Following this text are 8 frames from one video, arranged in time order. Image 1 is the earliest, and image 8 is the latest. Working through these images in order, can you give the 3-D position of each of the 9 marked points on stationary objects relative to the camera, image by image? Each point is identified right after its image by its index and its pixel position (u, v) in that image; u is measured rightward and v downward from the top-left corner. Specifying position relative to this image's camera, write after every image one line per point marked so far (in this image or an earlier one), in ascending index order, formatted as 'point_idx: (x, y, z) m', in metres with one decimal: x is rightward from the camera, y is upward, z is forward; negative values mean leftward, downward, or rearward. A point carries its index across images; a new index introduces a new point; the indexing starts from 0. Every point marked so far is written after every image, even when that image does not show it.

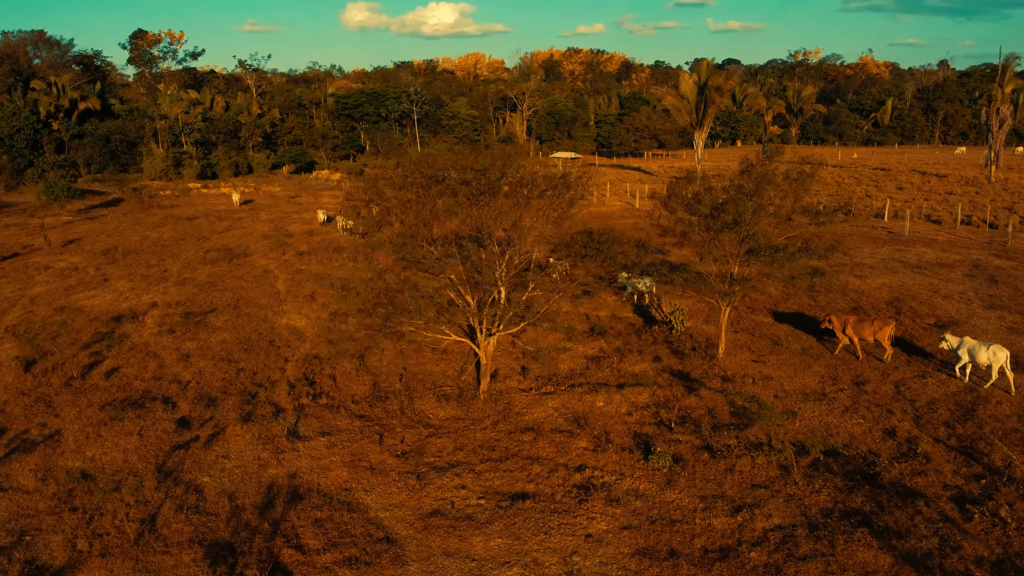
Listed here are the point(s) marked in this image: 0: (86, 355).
0: (-8.3, -1.3, +15.6) m
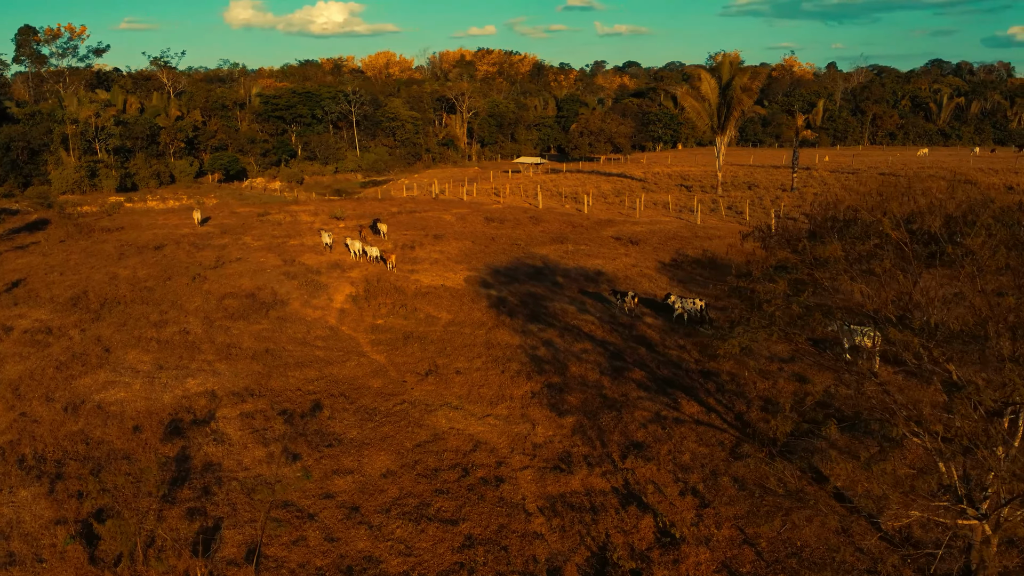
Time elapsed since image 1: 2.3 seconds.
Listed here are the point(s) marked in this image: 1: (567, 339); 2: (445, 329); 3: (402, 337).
0: (-4.0, -2.7, +9.6) m
1: (+1.2, -1.1, +16.2) m
2: (-1.4, -0.9, +17.6) m
3: (-2.2, -1.0, +17.1) m
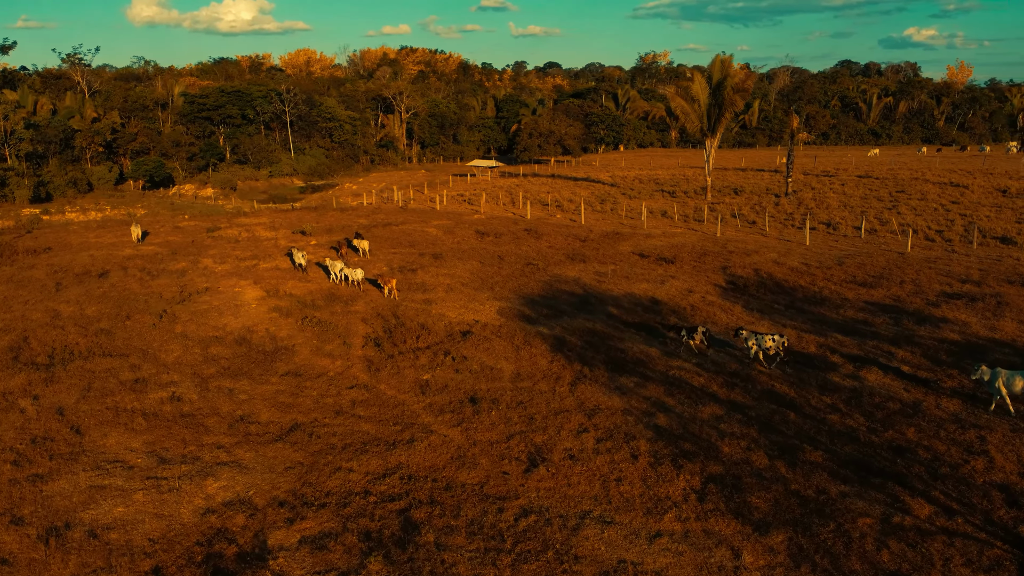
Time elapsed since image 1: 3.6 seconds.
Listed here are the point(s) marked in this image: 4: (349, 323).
0: (-1.6, -3.6, +6.0) m
1: (+2.8, -1.8, +13.1) m
2: (+0.1, -1.7, +14.2) m
3: (-0.6, -1.9, +13.6) m
4: (-3.7, -0.8, +18.5) m
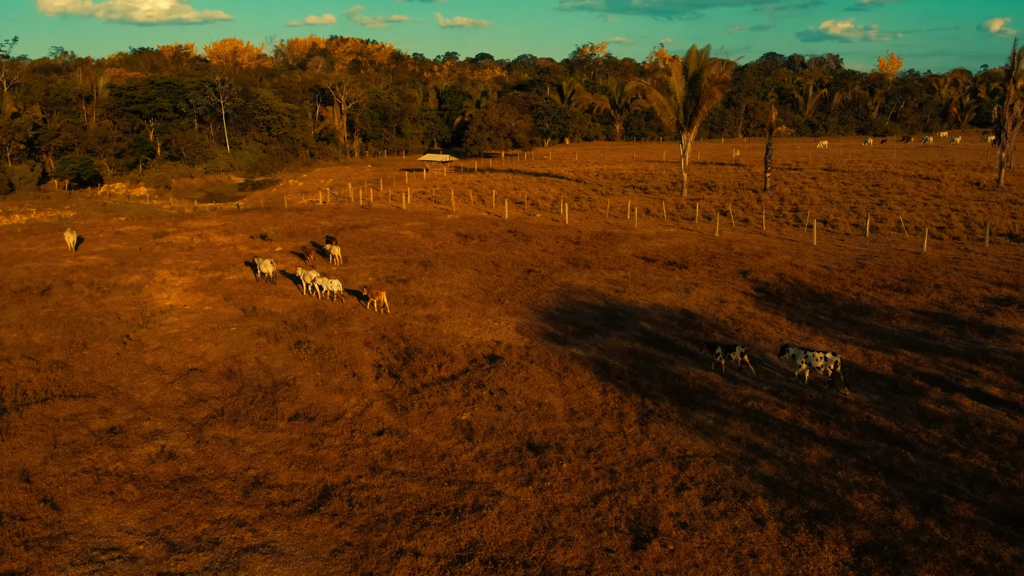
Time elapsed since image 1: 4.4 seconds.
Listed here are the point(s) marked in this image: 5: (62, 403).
0: (0.0, -4.1, +4.0) m
1: (+3.8, -2.1, +11.4) m
2: (+1.0, -2.1, +12.3) m
3: (+0.3, -2.3, +11.7) m
4: (-3.2, -1.2, +16.2) m
5: (-7.9, -2.0, +14.2) m
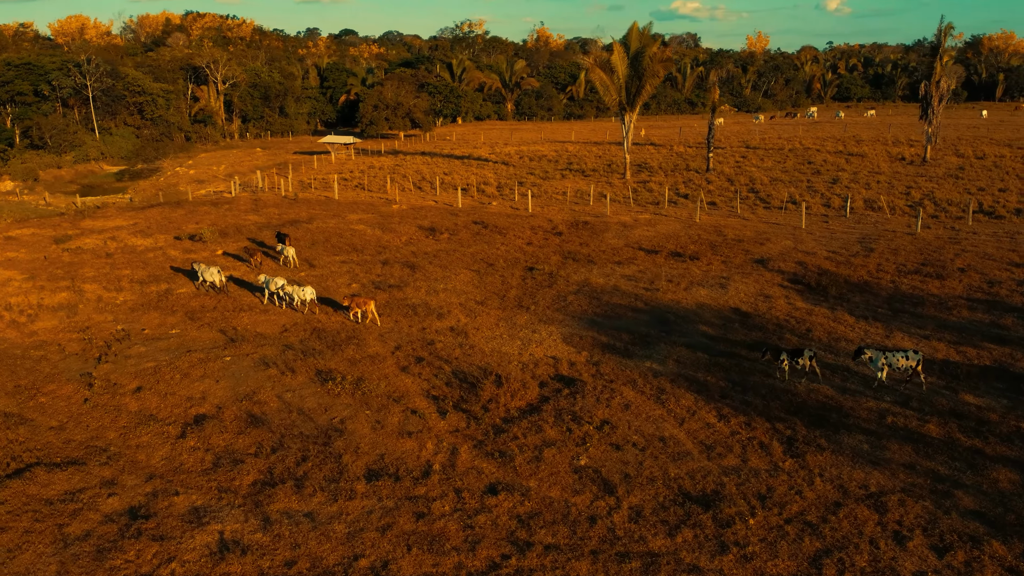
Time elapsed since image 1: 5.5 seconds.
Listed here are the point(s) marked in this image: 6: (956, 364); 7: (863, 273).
0: (+3.1, -4.5, +2.3) m
1: (+5.6, -2.2, +10.1) m
2: (+2.7, -2.3, +10.6) m
3: (+2.1, -2.5, +9.9) m
4: (-2.1, -1.5, +13.8) m
5: (-6.4, -2.6, +11.0) m
6: (+7.4, -1.2, +13.4) m
7: (+8.3, +0.4, +19.0) m
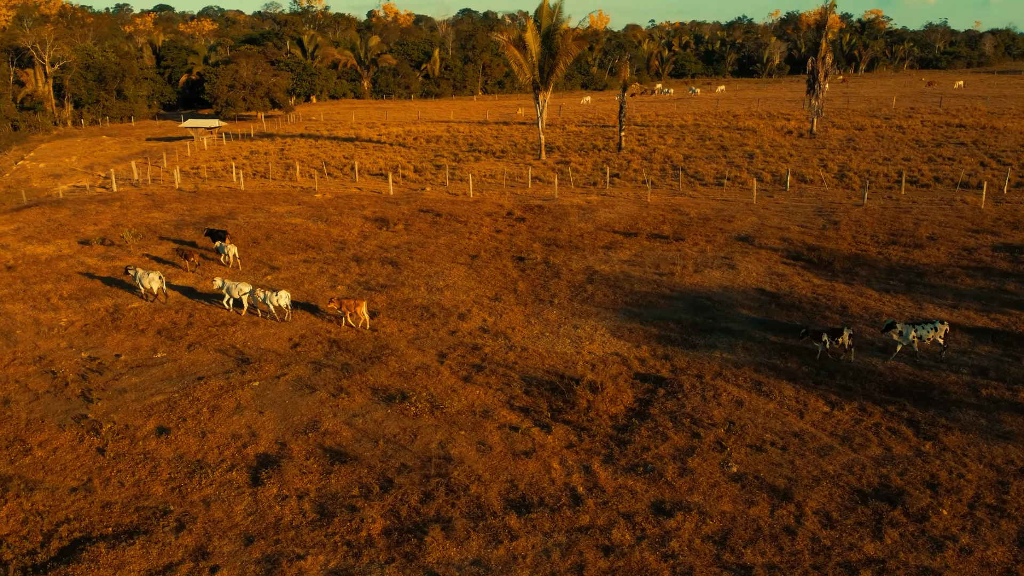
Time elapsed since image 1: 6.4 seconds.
0: (+6.7, -4.5, +2.4) m
1: (+7.4, -1.9, +10.5) m
2: (+4.5, -2.1, +10.4) m
3: (+4.1, -2.4, +9.5) m
4: (-0.9, -1.5, +12.5) m
5: (-4.5, -3.0, +9.0) m
6: (+8.5, -0.7, +14.0) m
7: (+8.2, +1.0, +19.6) m
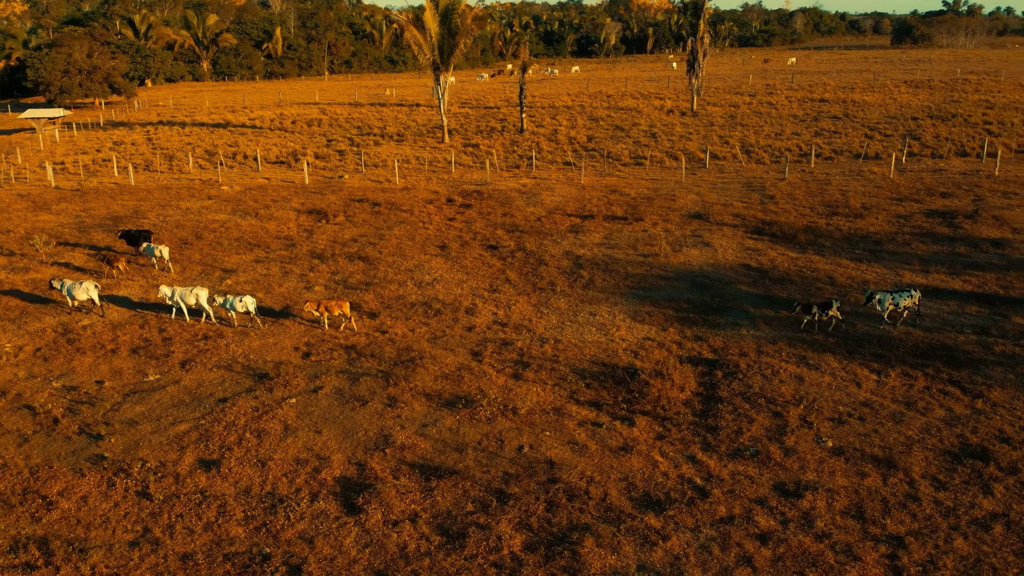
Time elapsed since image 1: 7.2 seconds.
0: (+9.5, -4.1, +3.6) m
1: (+8.5, -1.3, +11.7) m
2: (+5.7, -1.7, +11.0) m
3: (+5.5, -2.1, +10.1) m
4: (0.0, -1.5, +12.0) m
5: (-2.8, -3.2, +7.9) m
6: (+8.8, 0.0, +15.3) m
7: (+7.3, +1.8, +20.7) m
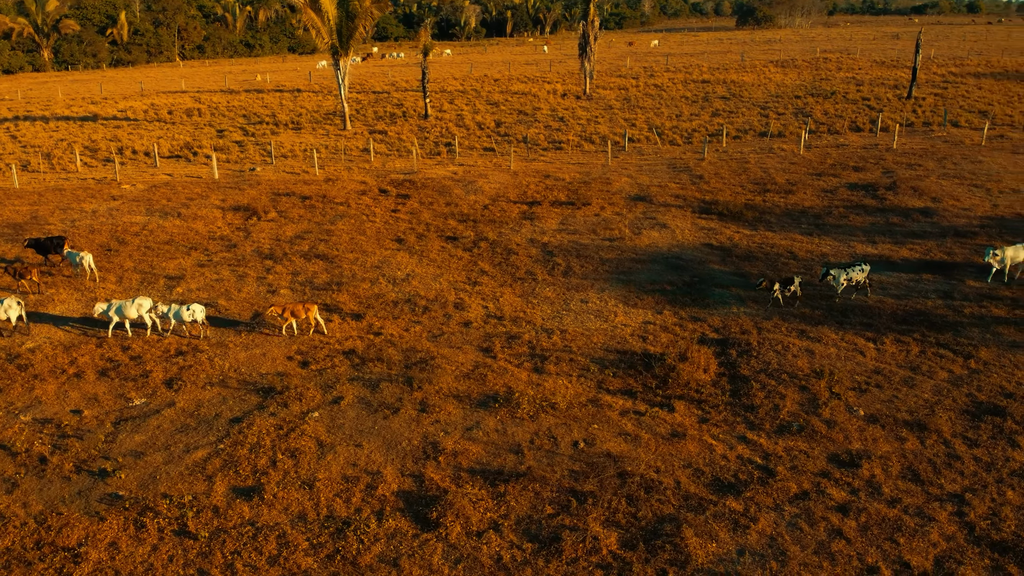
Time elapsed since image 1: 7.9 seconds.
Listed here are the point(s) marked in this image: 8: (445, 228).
0: (+11.3, -3.6, +5.2) m
1: (+8.8, -0.7, +12.9) m
2: (+6.2, -1.3, +11.8) m
3: (+6.1, -1.7, +10.8) m
4: (+0.3, -1.4, +11.8) m
5: (-1.5, -3.3, +7.3) m
6: (+8.4, +0.6, +16.5) m
7: (+5.9, +2.4, +21.5) m
8: (-1.7, +1.4, +19.4) m
